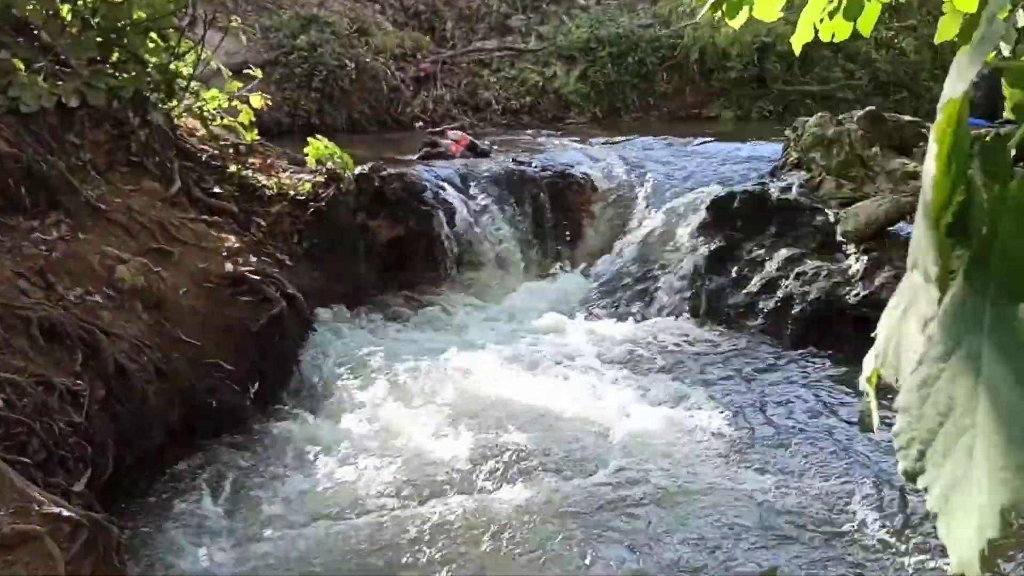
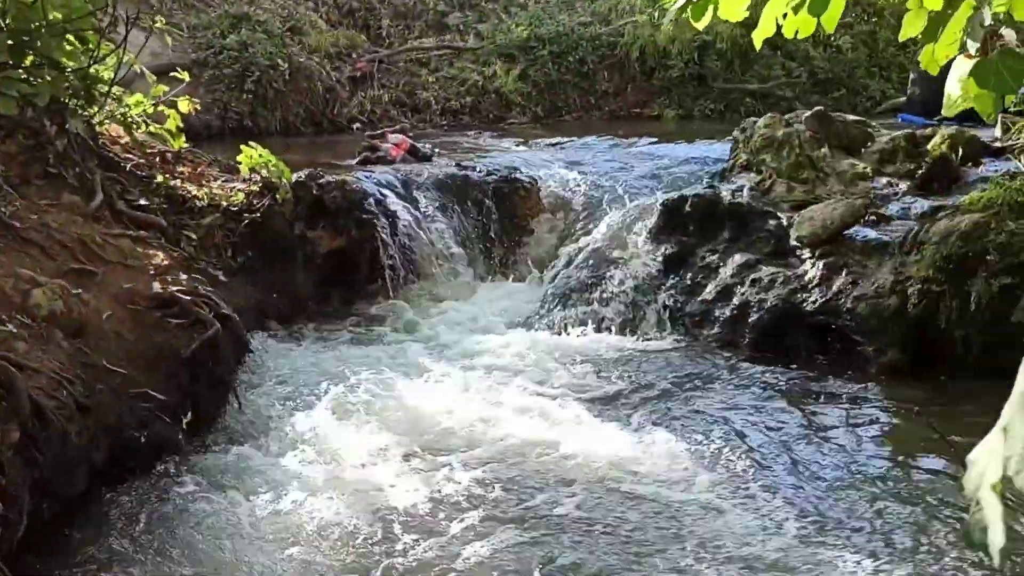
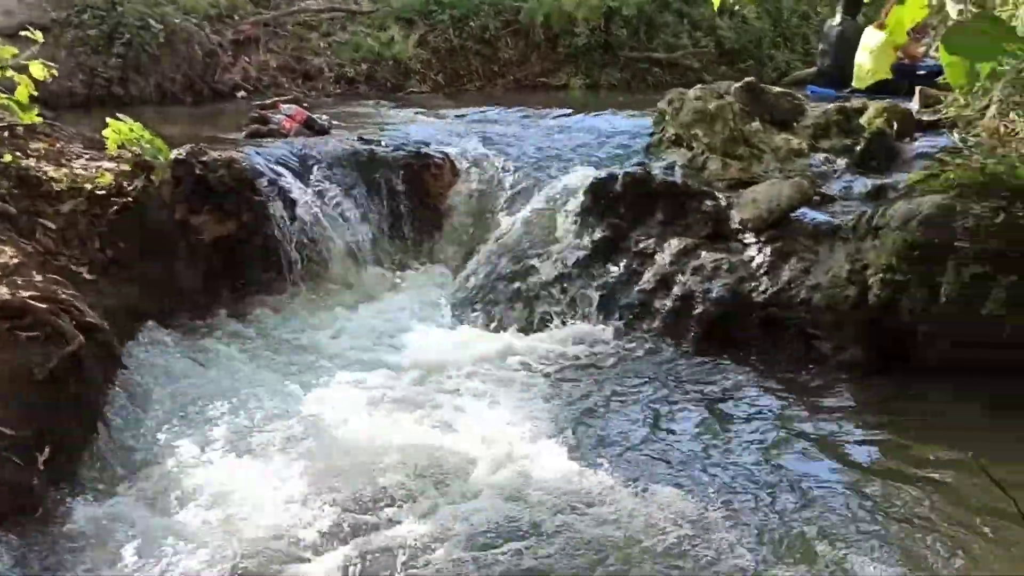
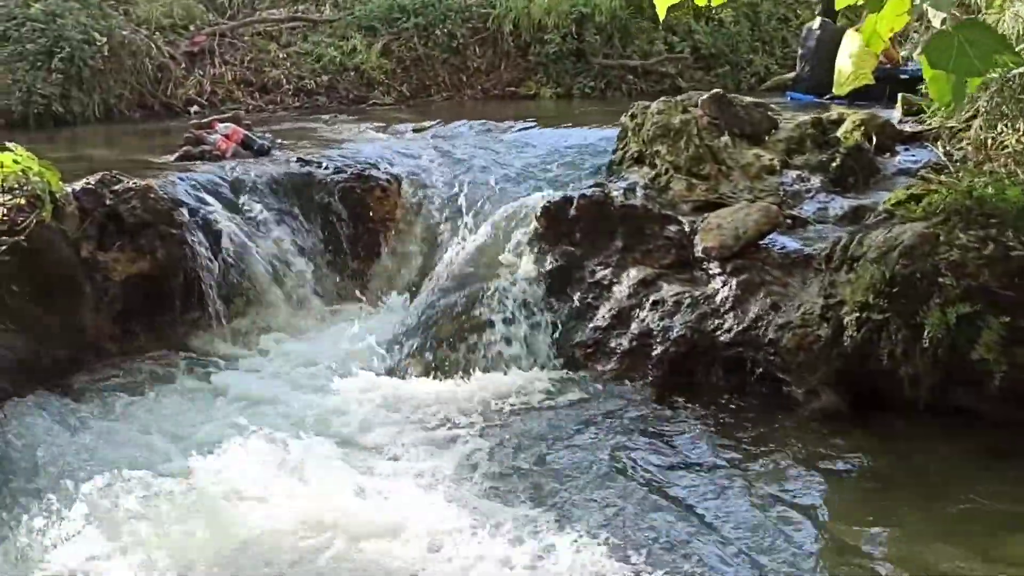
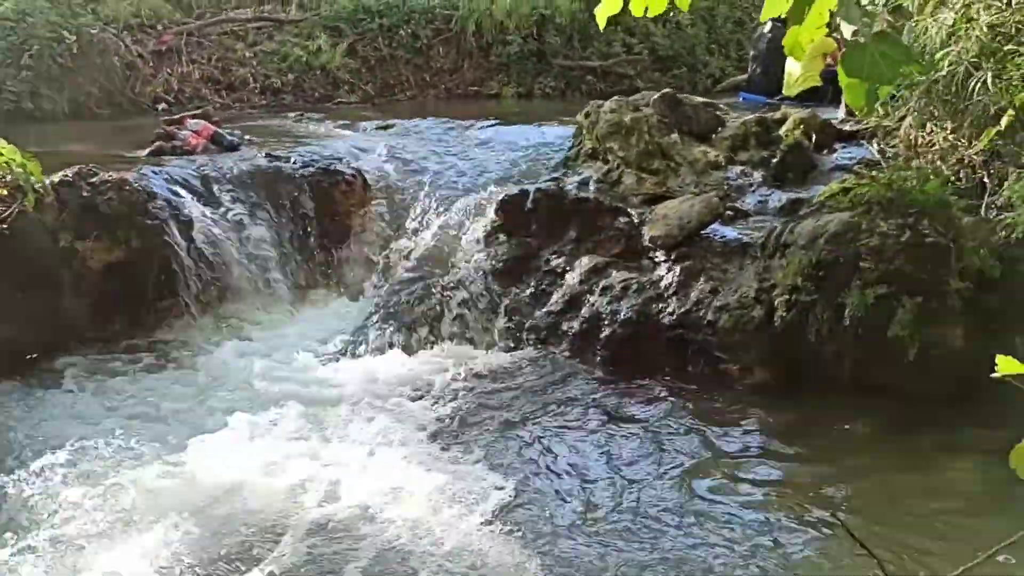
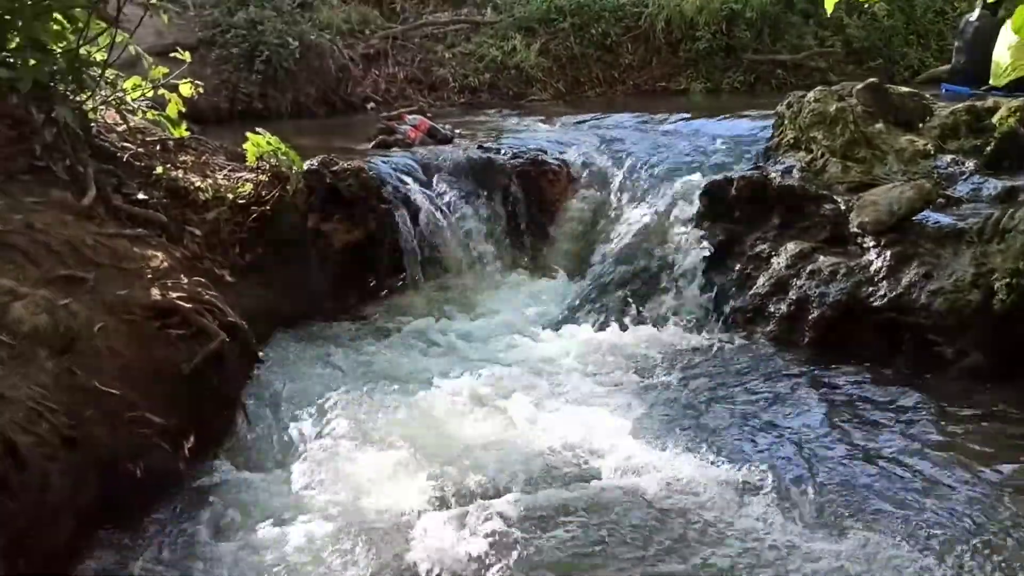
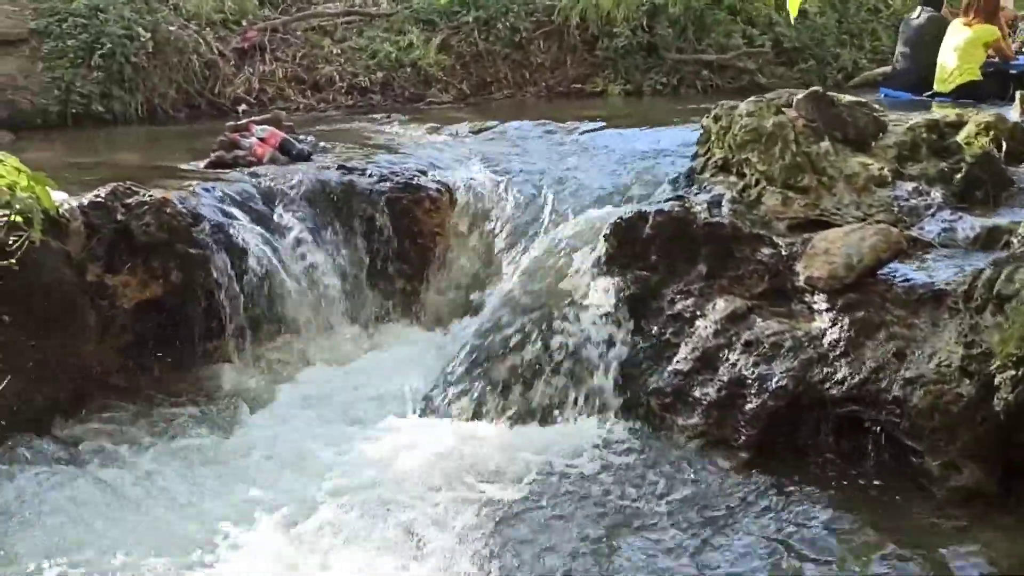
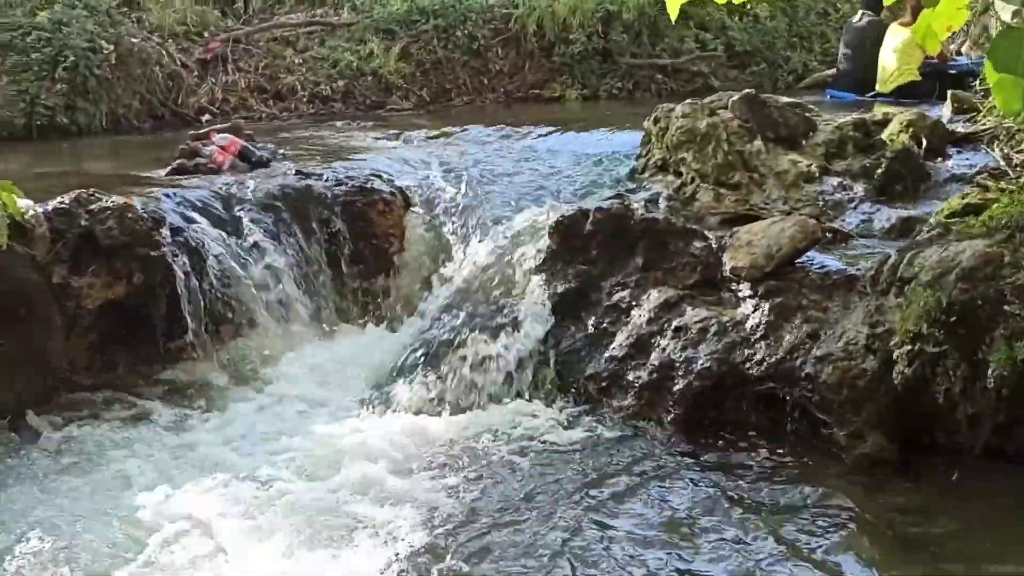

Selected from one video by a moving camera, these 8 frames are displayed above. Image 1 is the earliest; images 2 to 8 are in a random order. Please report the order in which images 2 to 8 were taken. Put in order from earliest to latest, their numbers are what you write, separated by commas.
2, 6, 3, 5, 4, 8, 7
